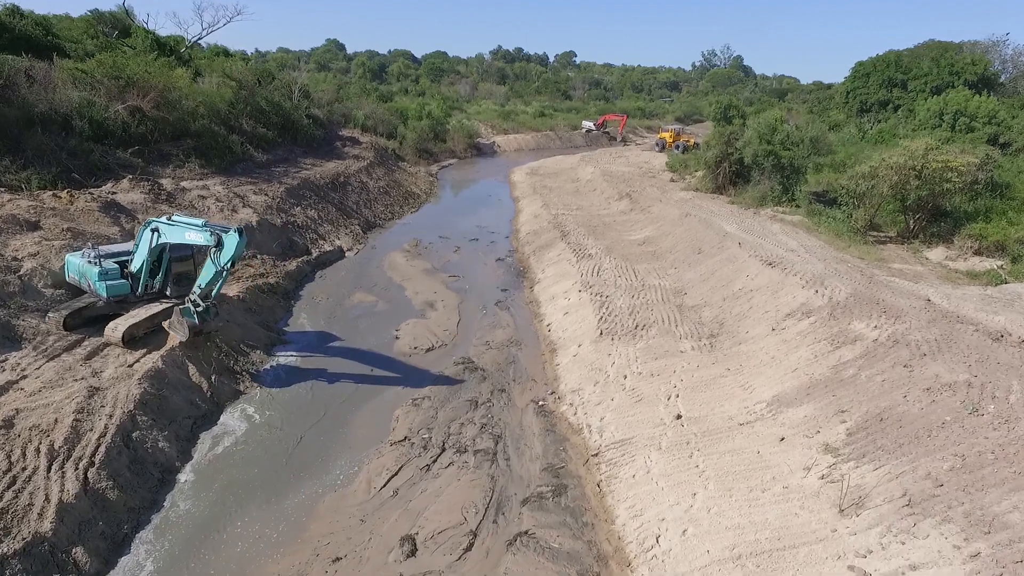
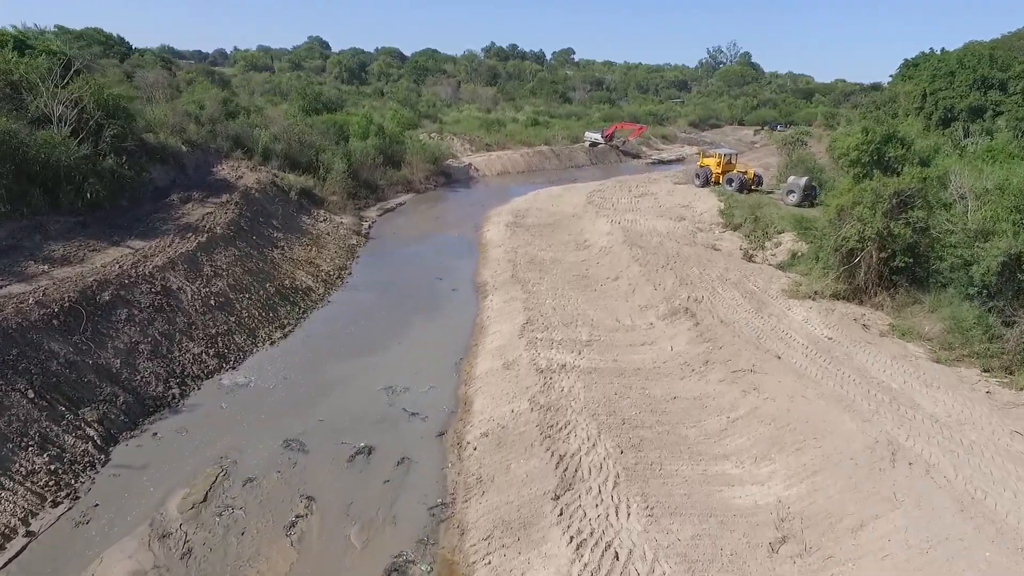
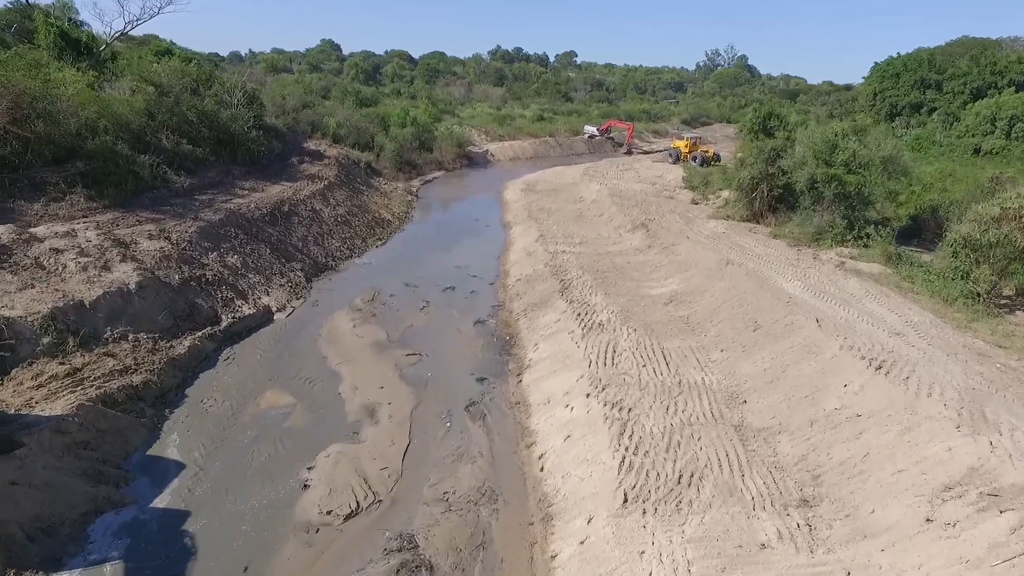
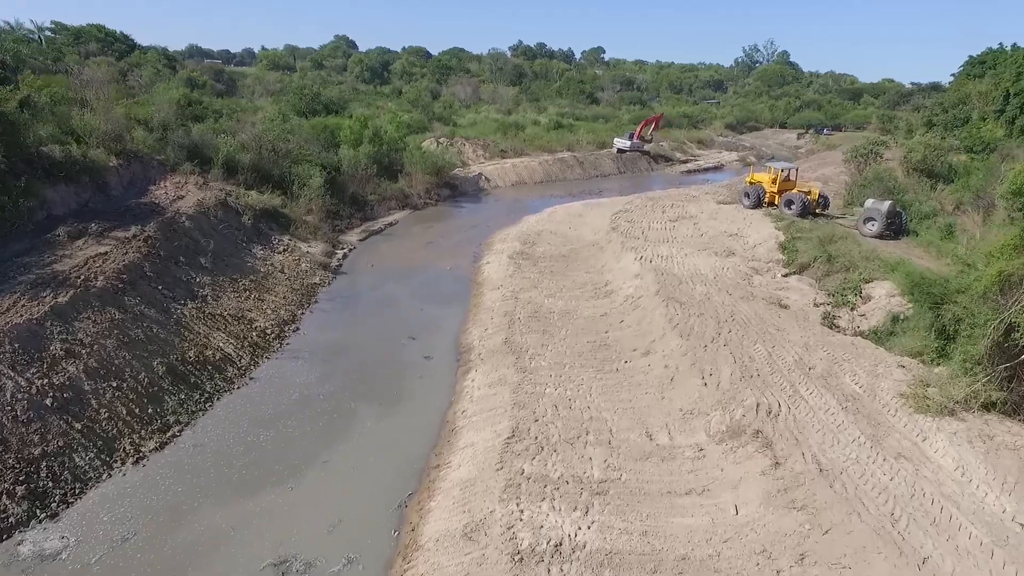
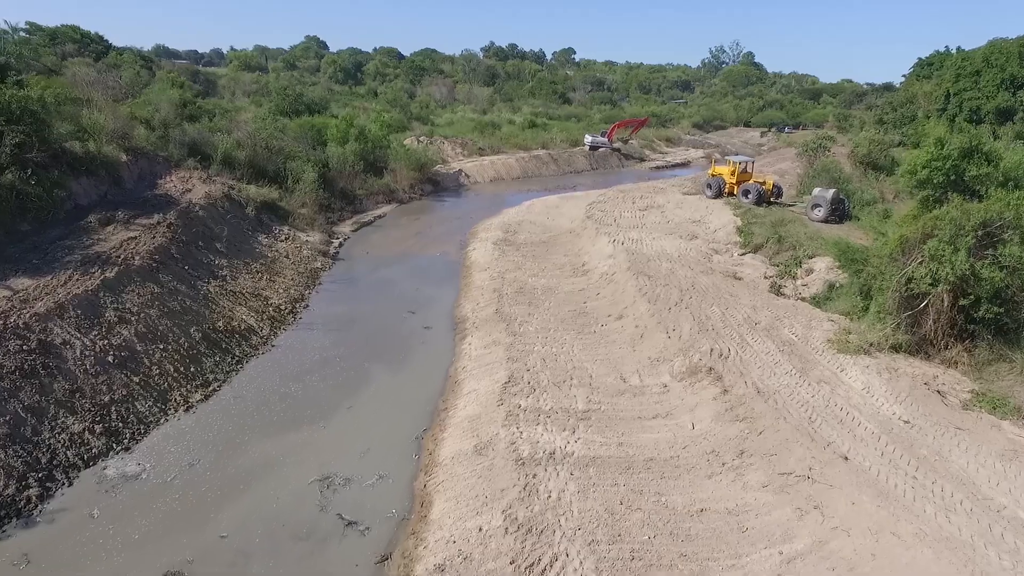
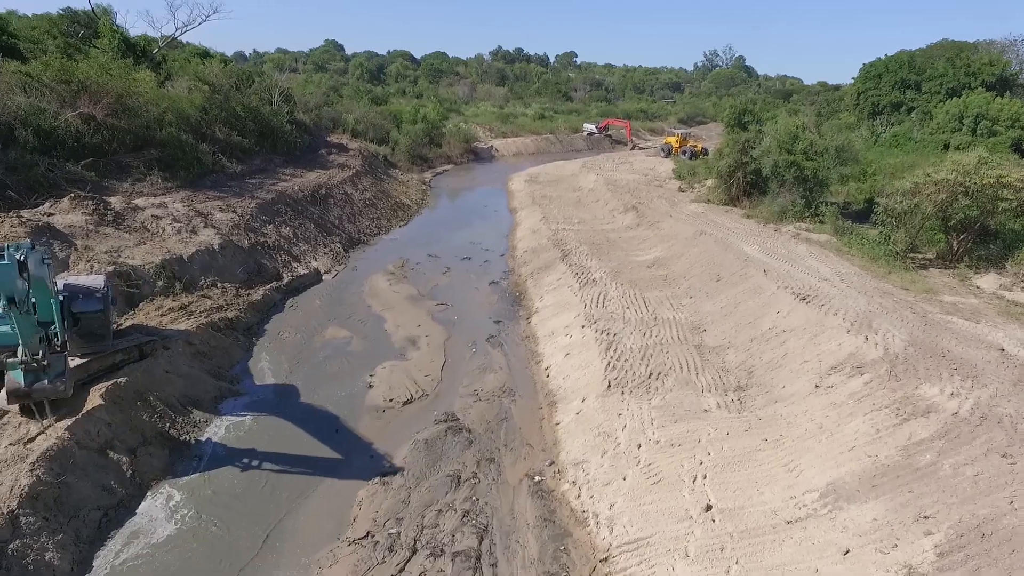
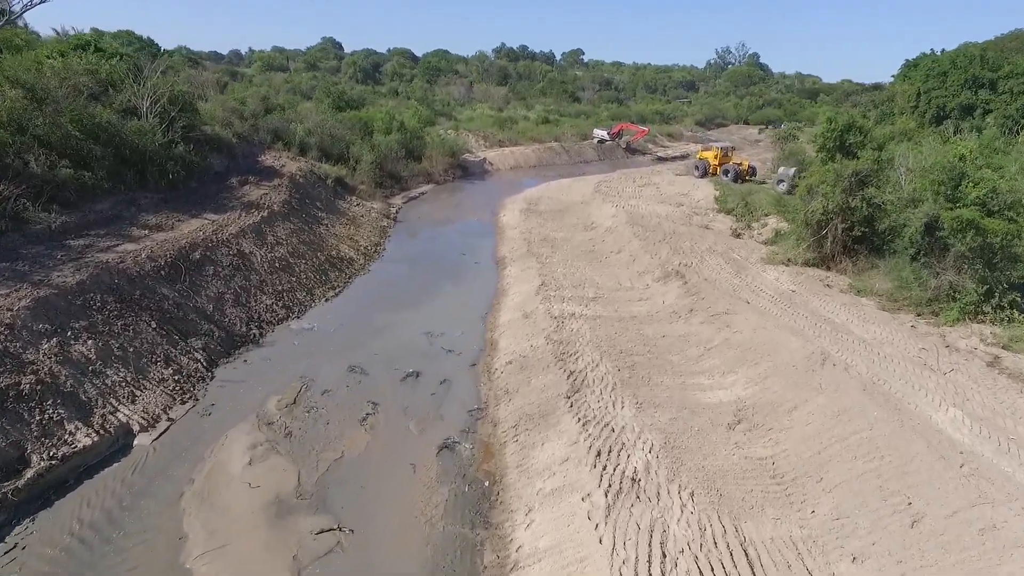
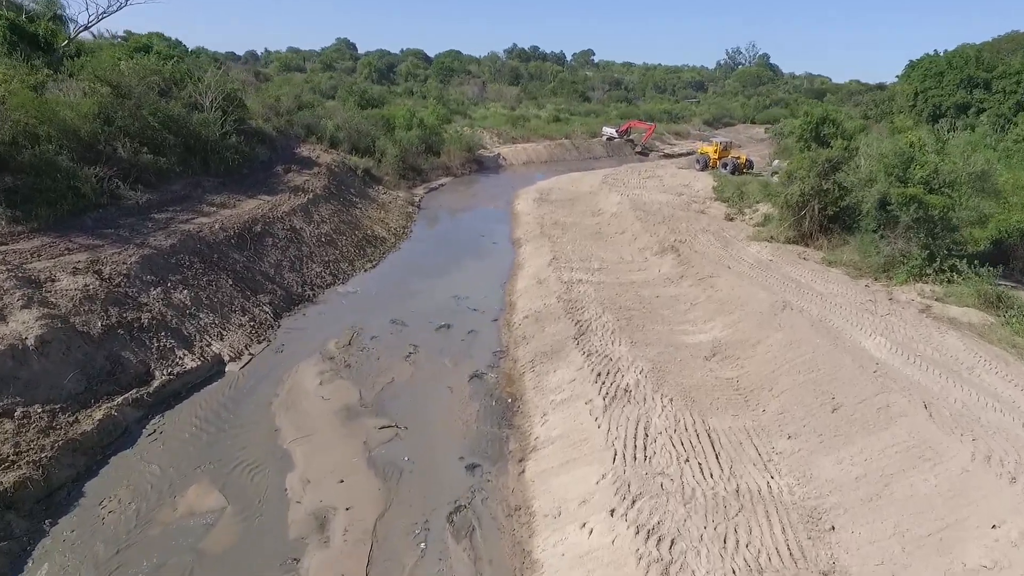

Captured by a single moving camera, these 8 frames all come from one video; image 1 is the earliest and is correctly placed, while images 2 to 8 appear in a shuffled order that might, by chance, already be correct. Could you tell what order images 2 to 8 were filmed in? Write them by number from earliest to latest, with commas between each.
6, 3, 8, 7, 2, 5, 4
